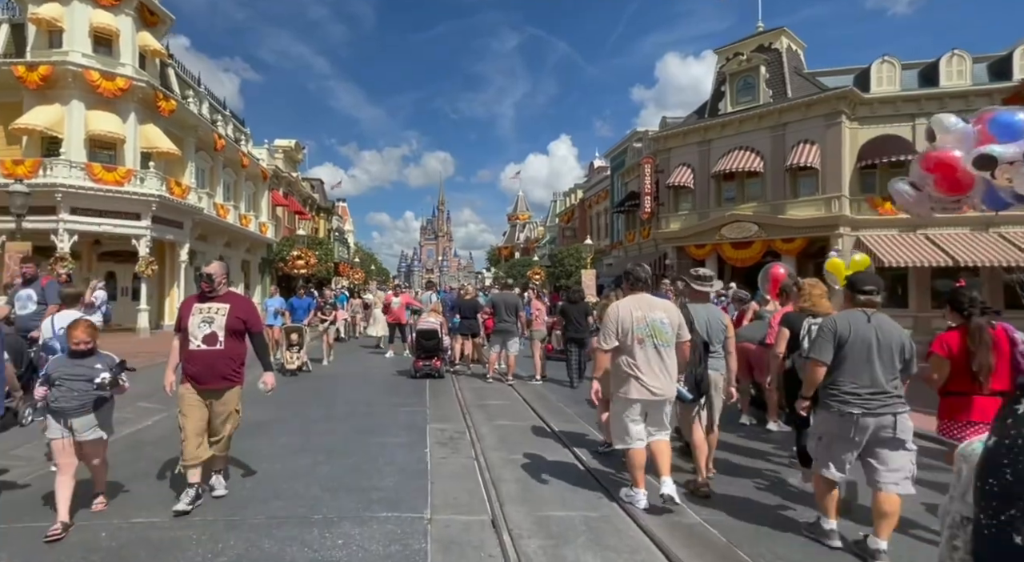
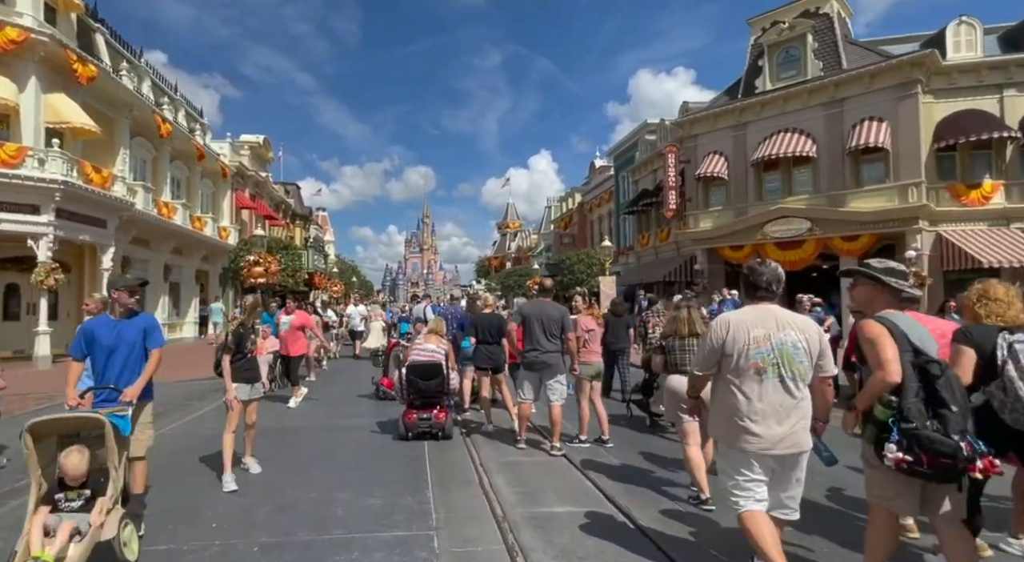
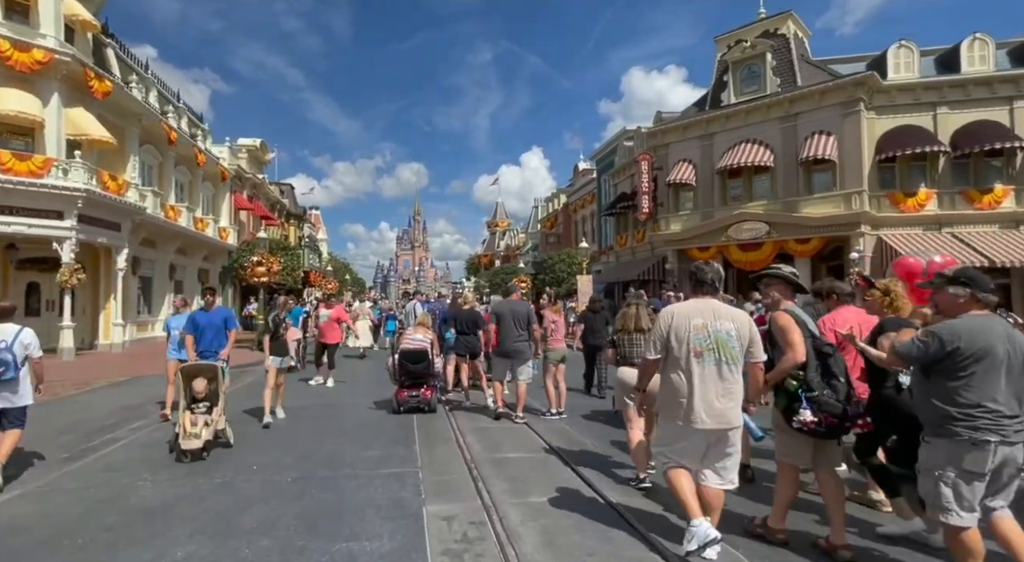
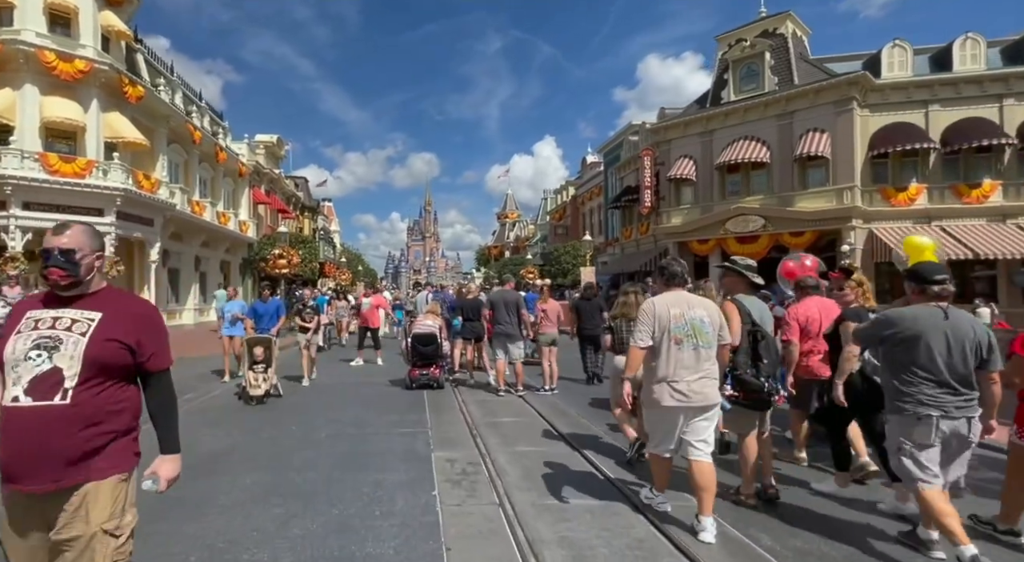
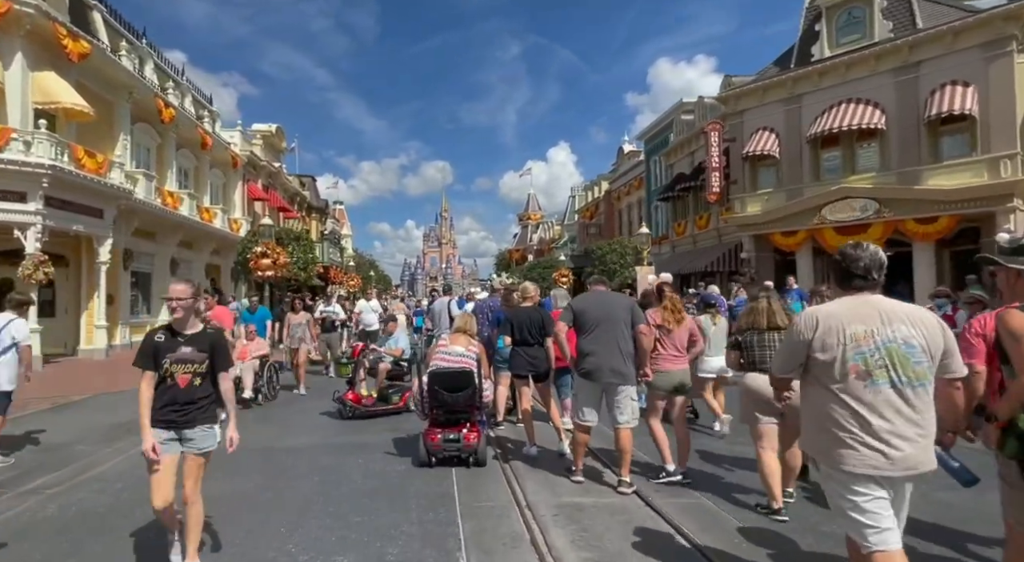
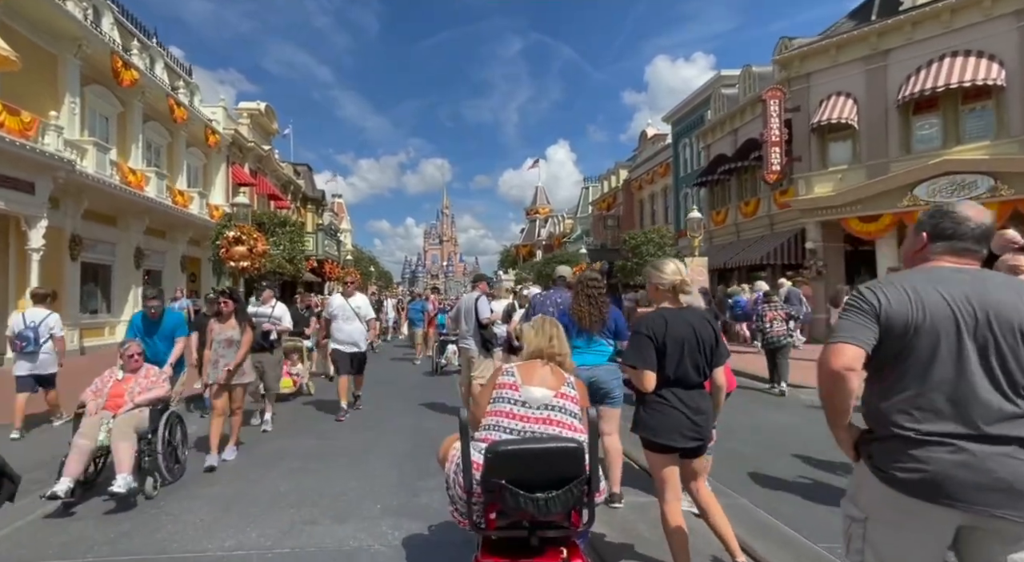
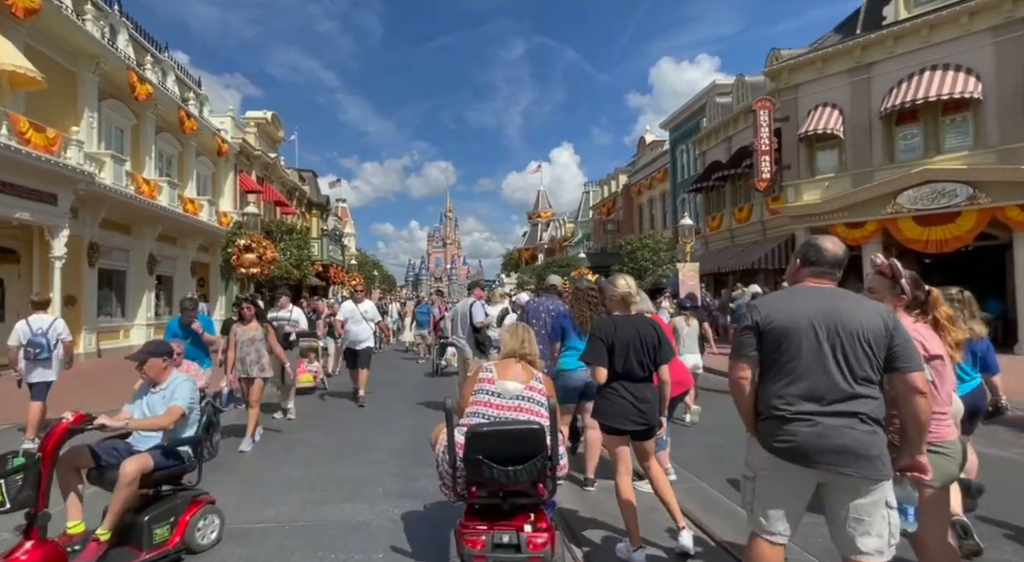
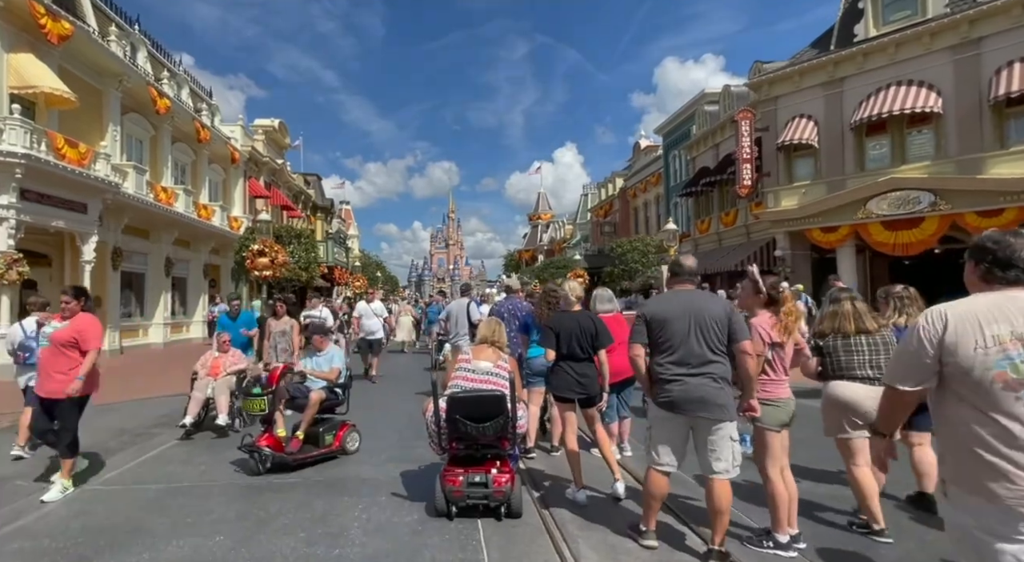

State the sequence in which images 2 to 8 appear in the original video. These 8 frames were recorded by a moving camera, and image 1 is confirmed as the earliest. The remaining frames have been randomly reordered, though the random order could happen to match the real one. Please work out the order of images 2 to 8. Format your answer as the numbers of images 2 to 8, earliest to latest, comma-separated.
4, 3, 2, 5, 8, 7, 6
